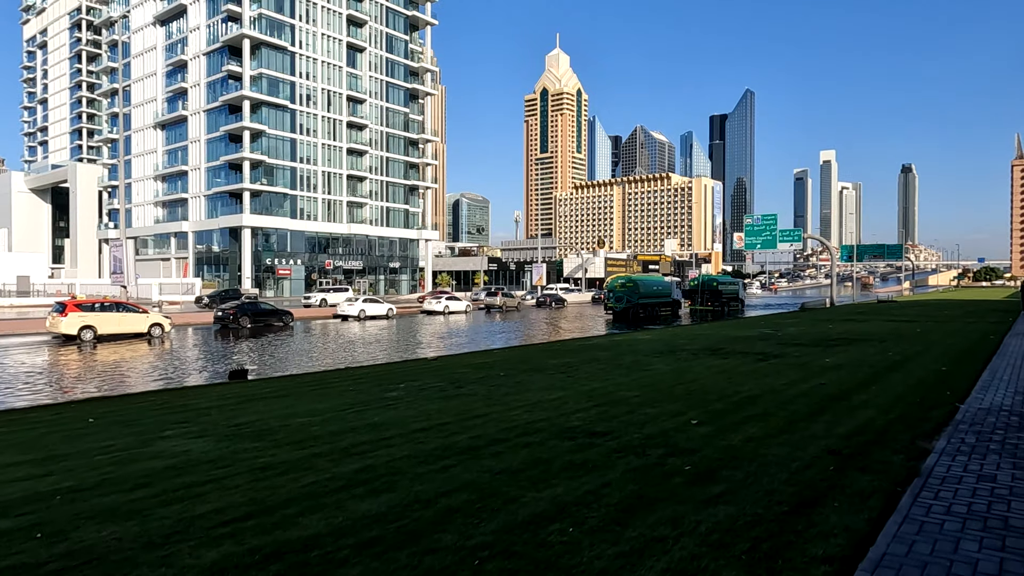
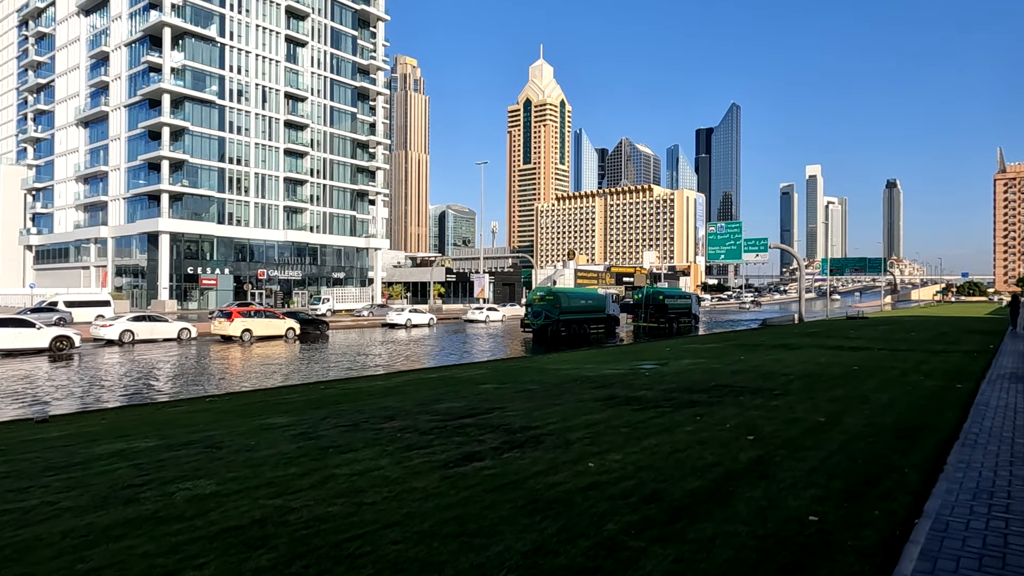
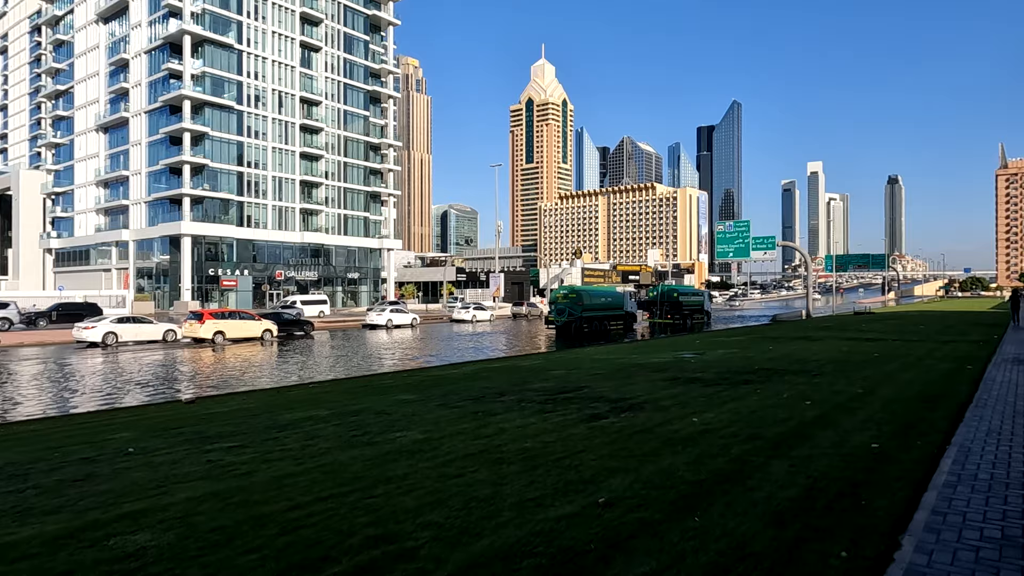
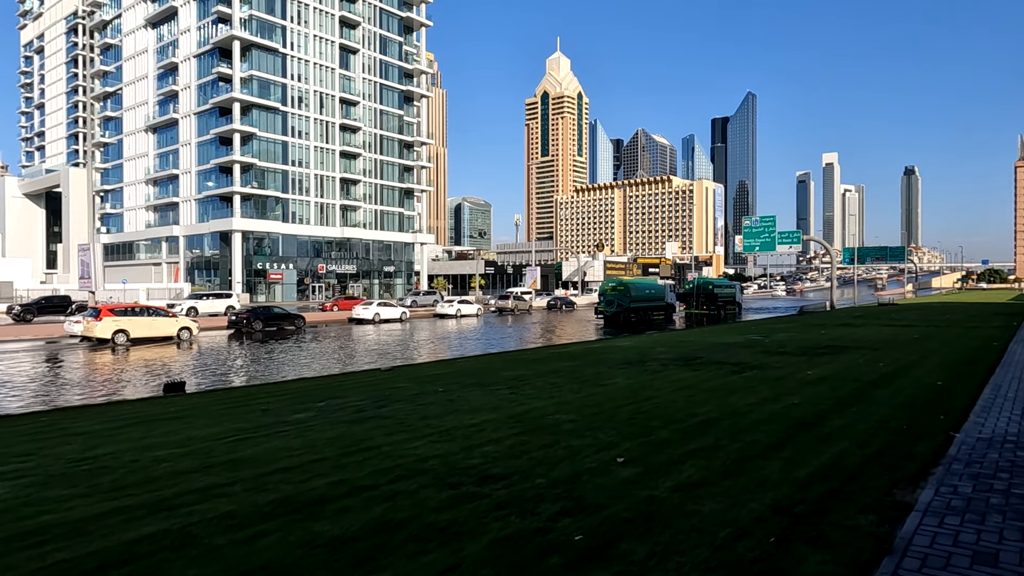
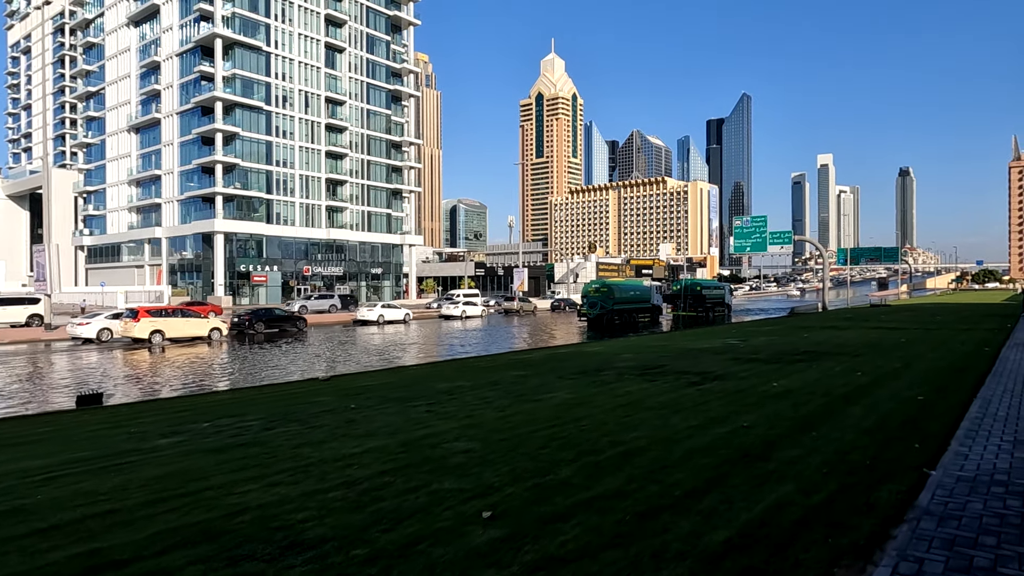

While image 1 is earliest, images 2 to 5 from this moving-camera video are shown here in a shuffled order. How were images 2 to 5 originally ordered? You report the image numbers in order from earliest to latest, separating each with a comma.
4, 5, 3, 2
